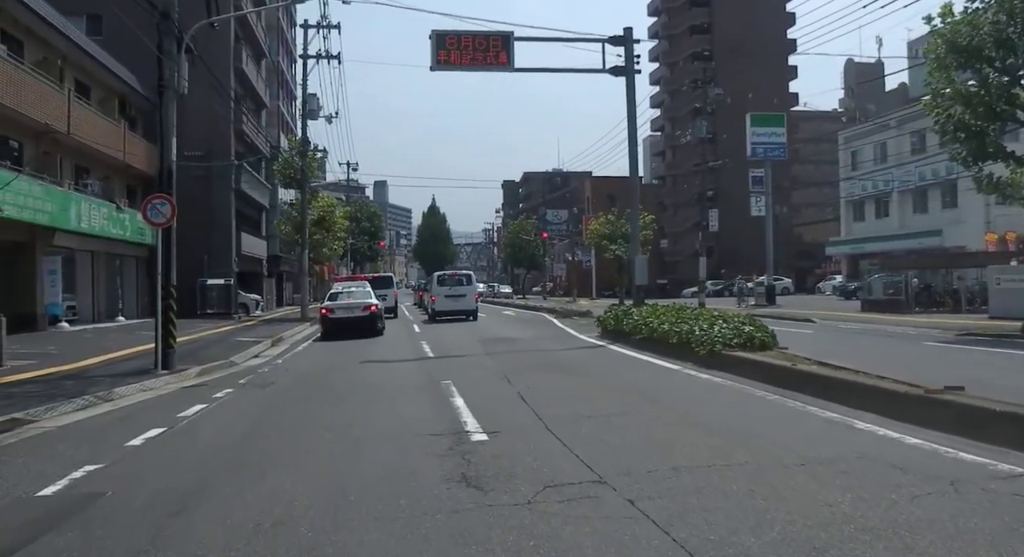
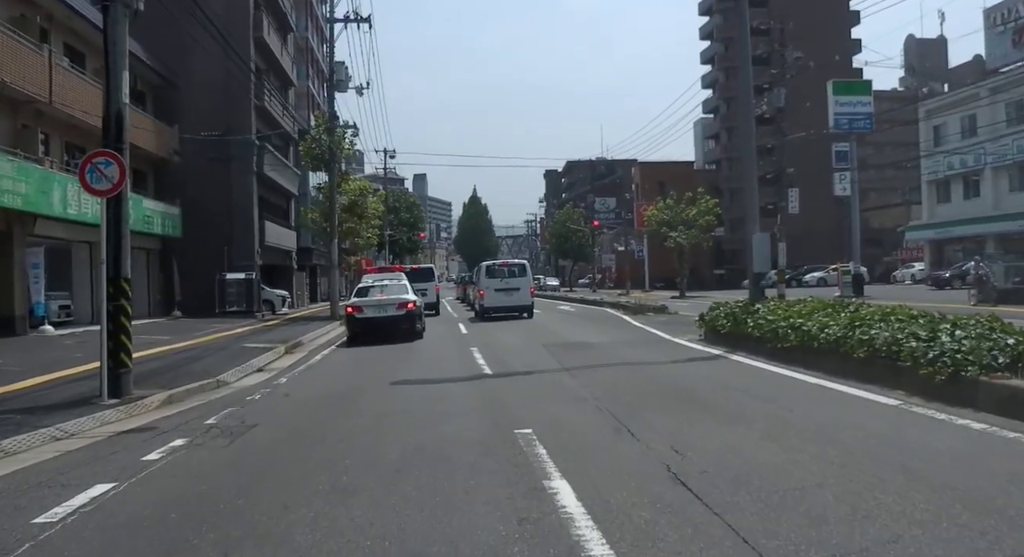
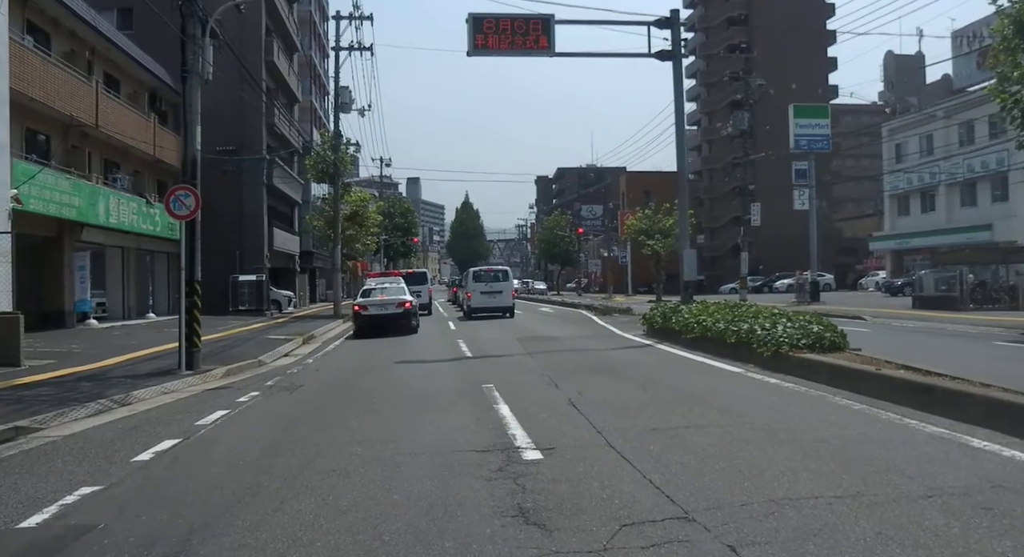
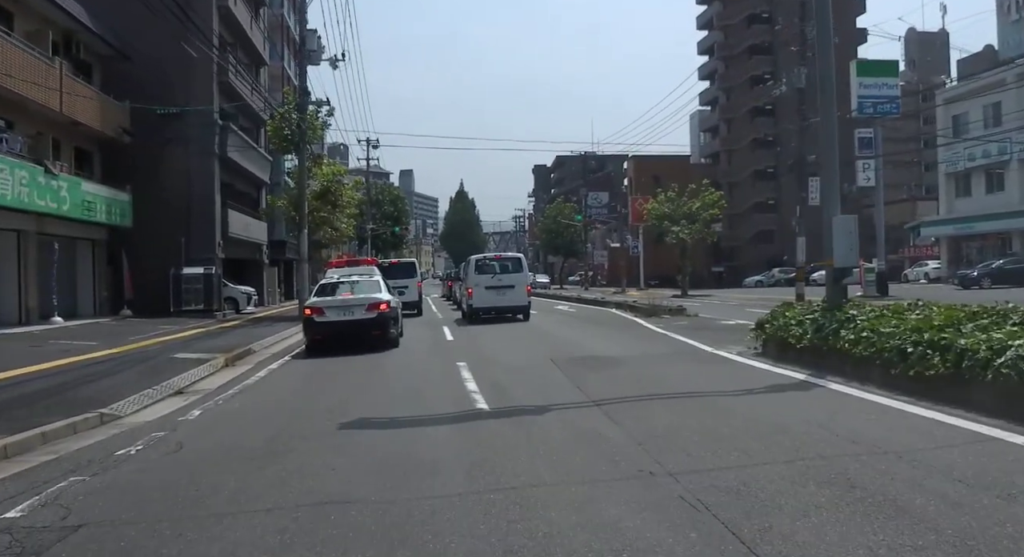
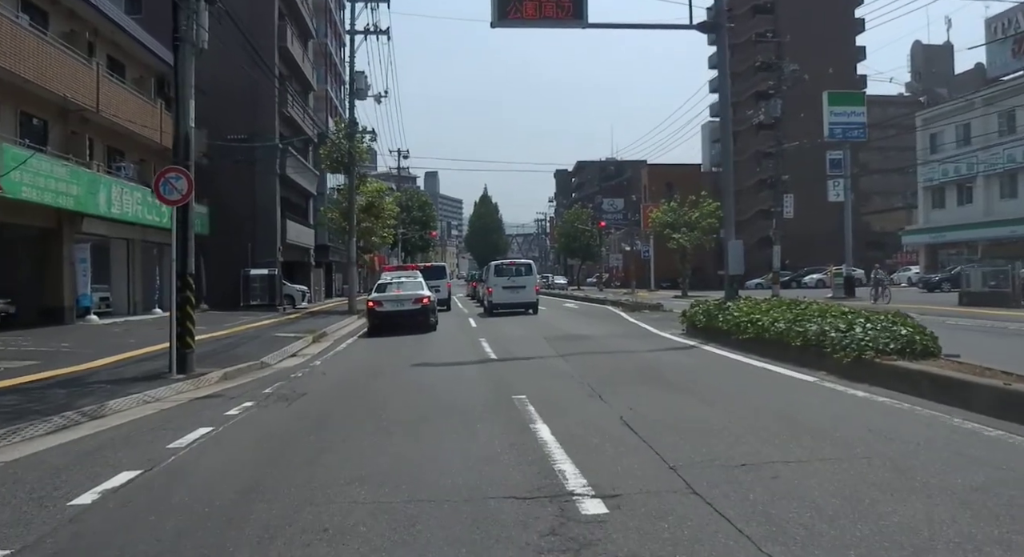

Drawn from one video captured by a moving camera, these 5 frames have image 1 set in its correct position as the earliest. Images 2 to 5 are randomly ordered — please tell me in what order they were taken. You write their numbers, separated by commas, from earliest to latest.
3, 5, 2, 4
